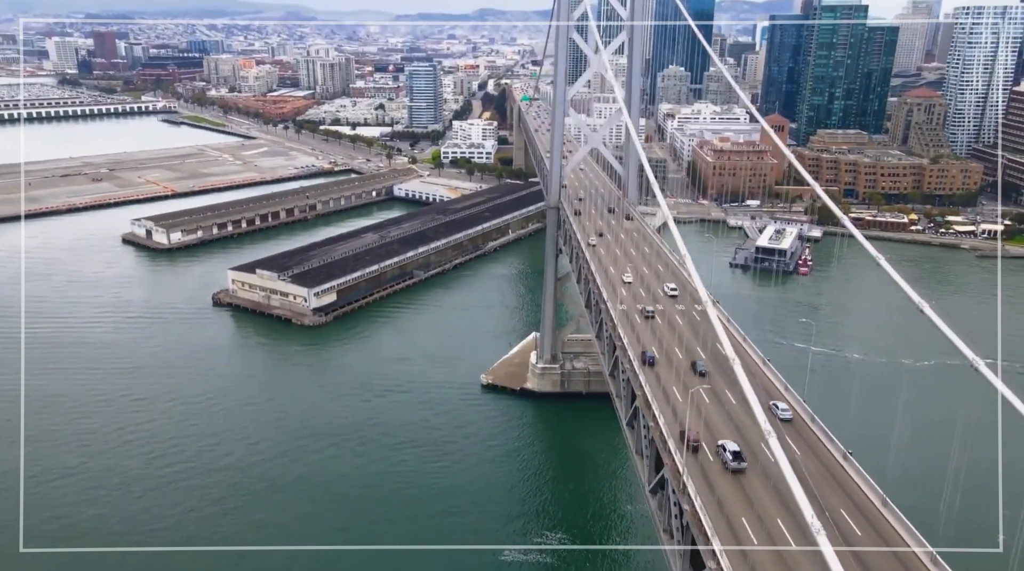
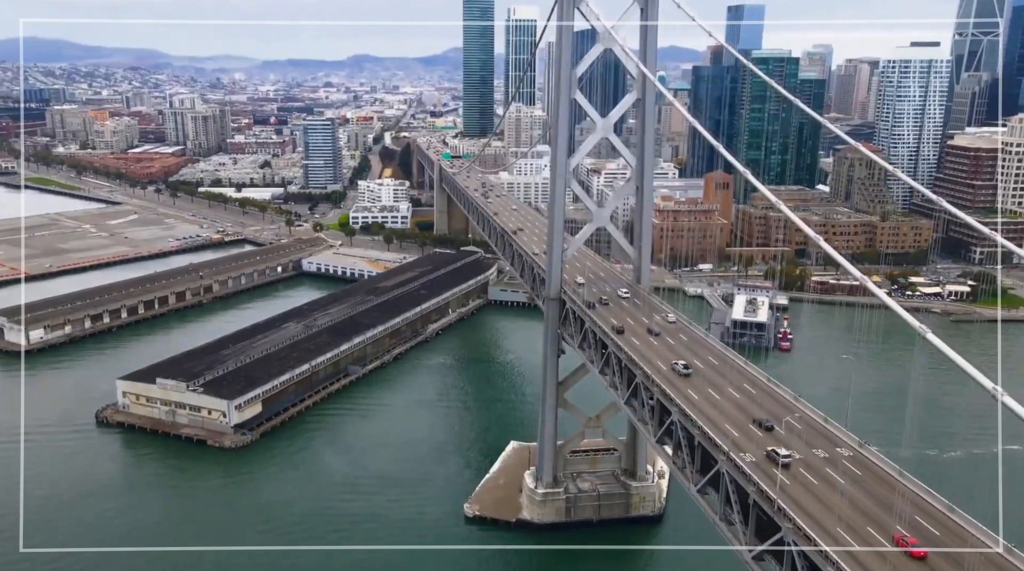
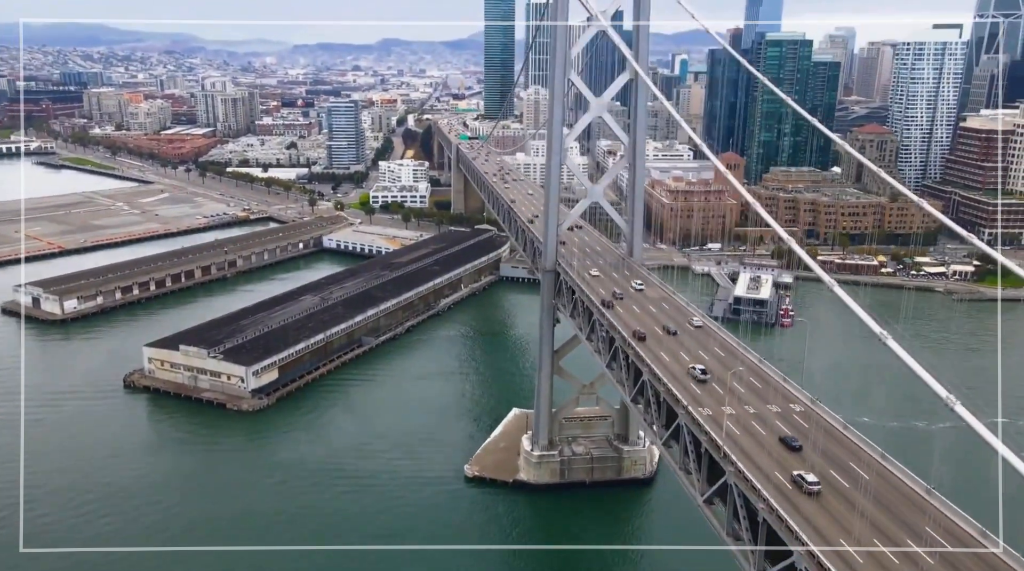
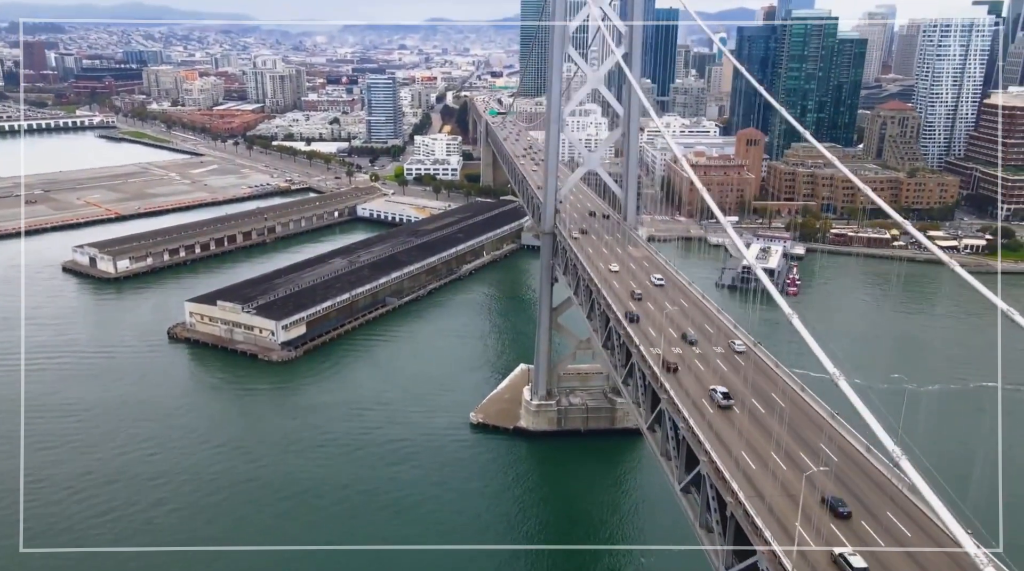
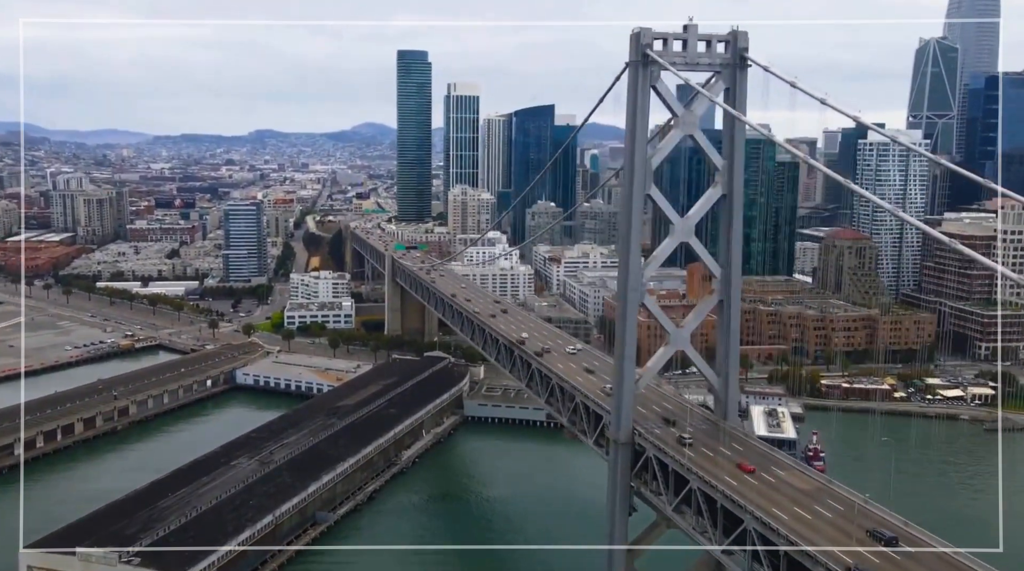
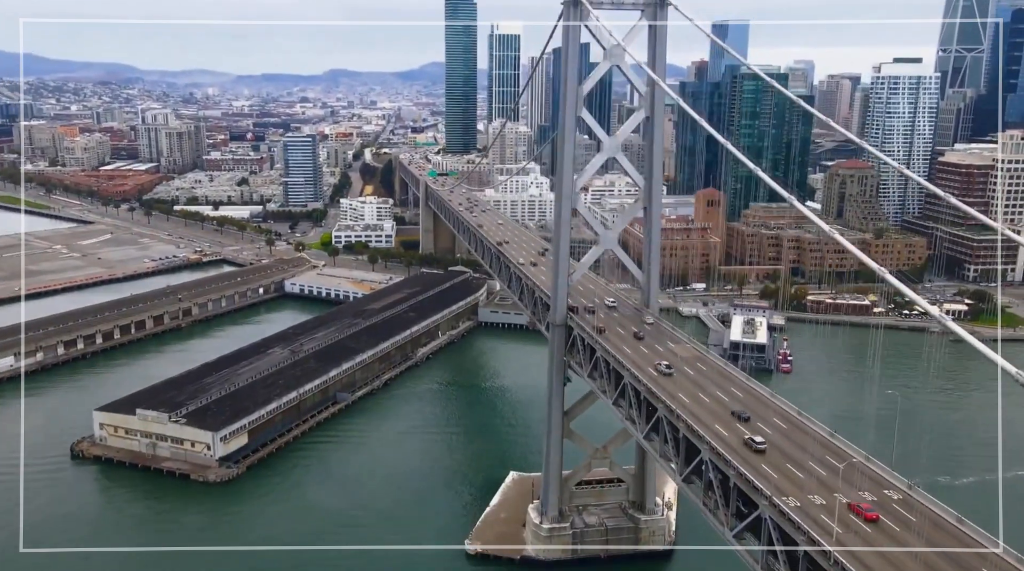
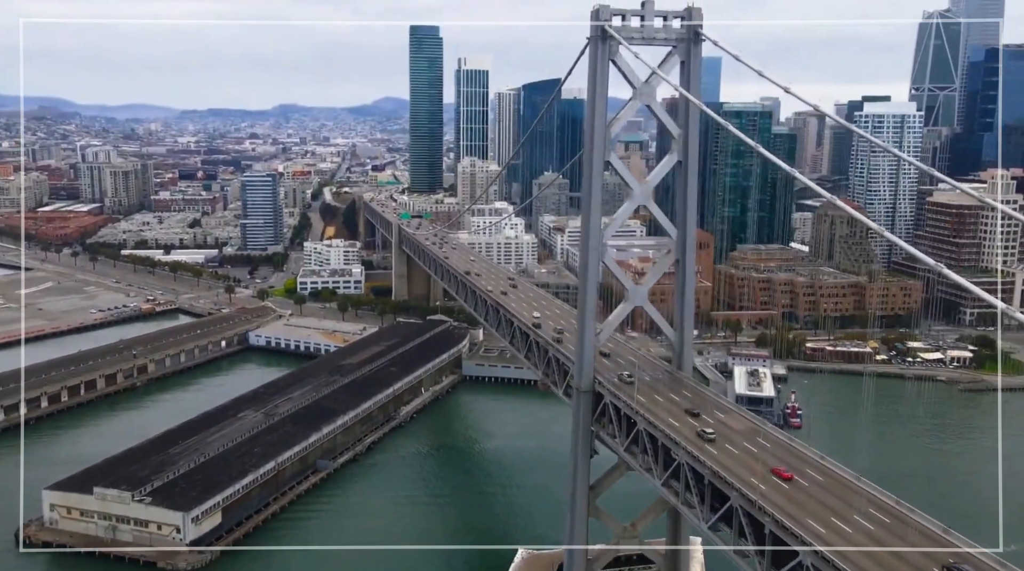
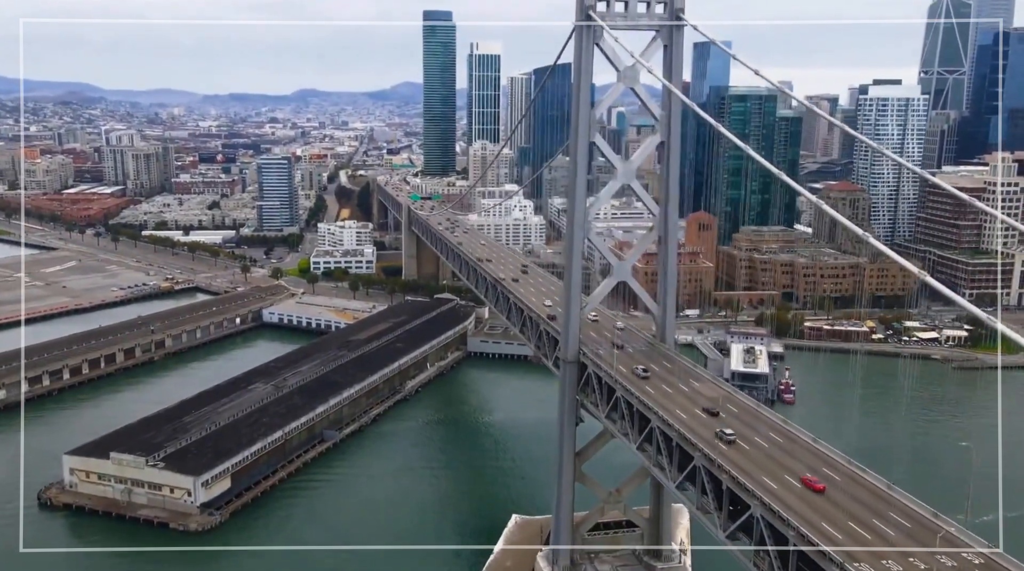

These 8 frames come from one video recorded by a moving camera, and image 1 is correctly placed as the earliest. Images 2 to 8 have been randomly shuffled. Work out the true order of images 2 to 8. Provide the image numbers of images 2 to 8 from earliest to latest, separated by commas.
4, 3, 2, 6, 8, 7, 5
